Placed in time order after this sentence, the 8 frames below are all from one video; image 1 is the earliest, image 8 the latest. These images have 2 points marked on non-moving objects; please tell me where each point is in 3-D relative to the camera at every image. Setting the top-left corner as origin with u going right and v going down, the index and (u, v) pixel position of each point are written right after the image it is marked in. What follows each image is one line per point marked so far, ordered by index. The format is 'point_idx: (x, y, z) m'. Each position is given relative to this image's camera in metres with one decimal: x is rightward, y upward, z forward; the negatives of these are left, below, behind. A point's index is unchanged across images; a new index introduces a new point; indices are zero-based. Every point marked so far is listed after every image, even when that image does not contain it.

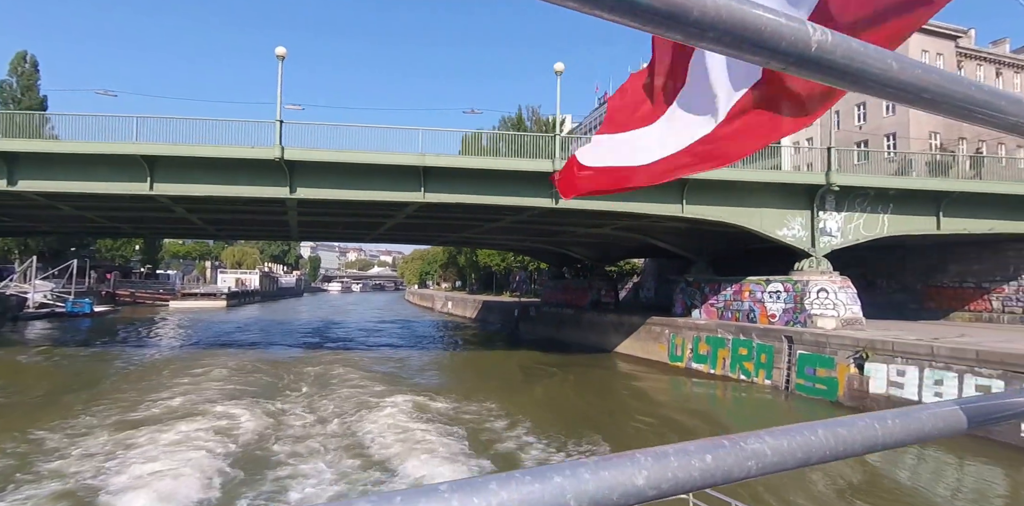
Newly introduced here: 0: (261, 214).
0: (-8.1, +1.2, +18.3) m
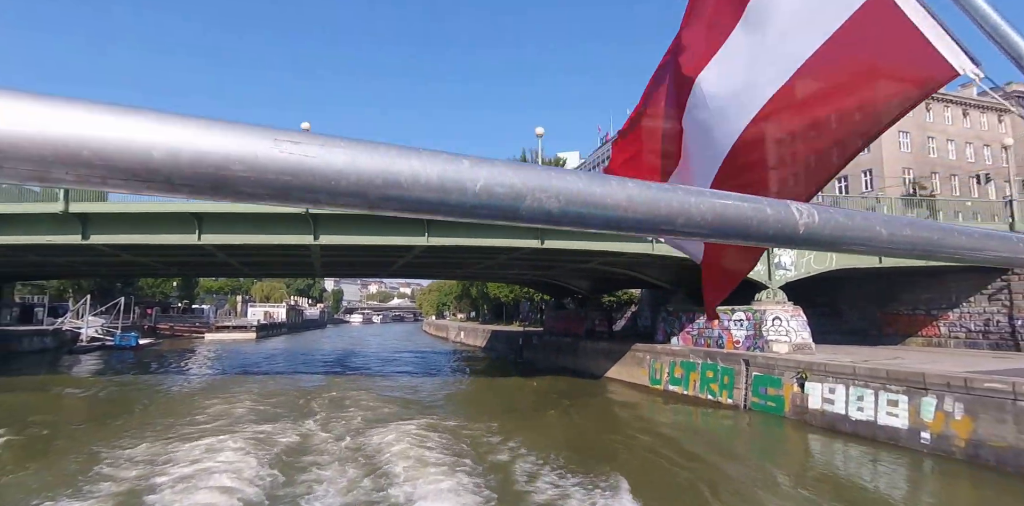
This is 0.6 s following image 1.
0: (-8.4, -0.1, +21.0) m
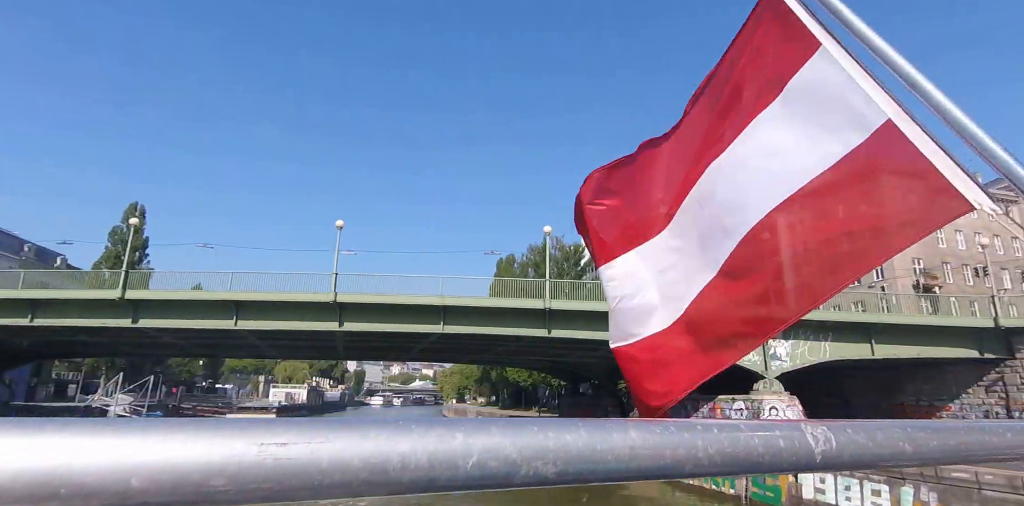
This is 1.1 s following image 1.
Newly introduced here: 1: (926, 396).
0: (-8.0, -3.5, +22.6) m
1: (+14.5, -5.0, +19.7) m
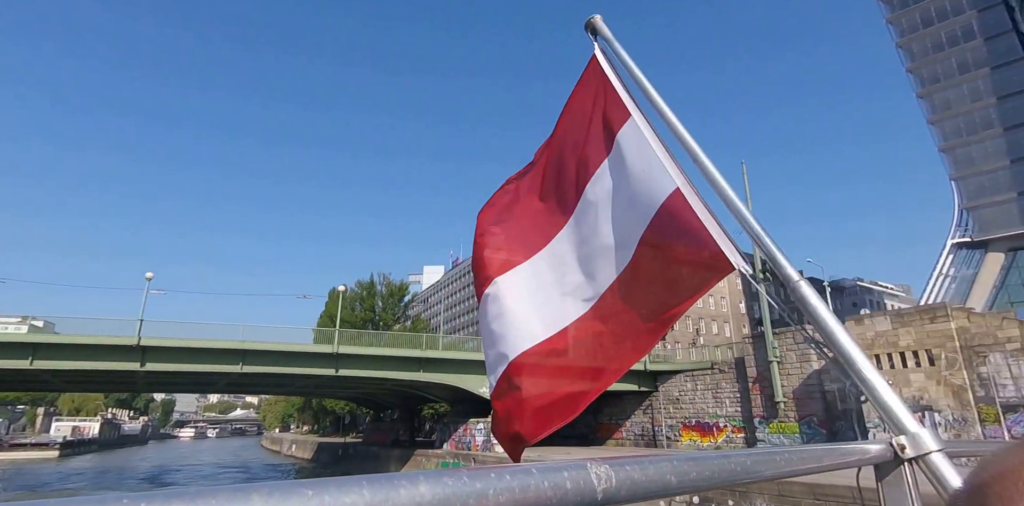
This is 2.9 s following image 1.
0: (-17.4, -5.4, +24.5) m
1: (+5.0, -8.0, +27.6) m
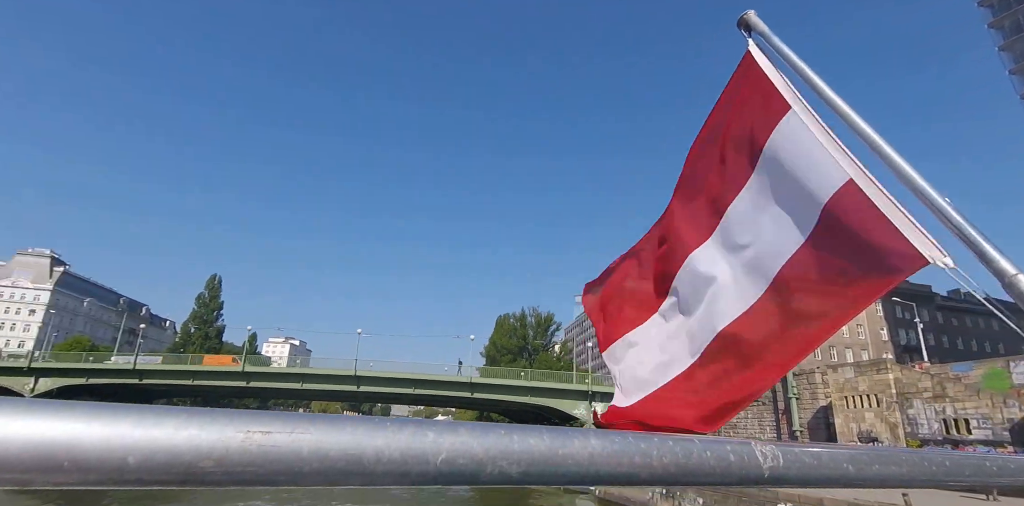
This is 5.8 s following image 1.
0: (-11.4, -9.5, +37.9) m
1: (+10.9, -11.0, +33.6) m
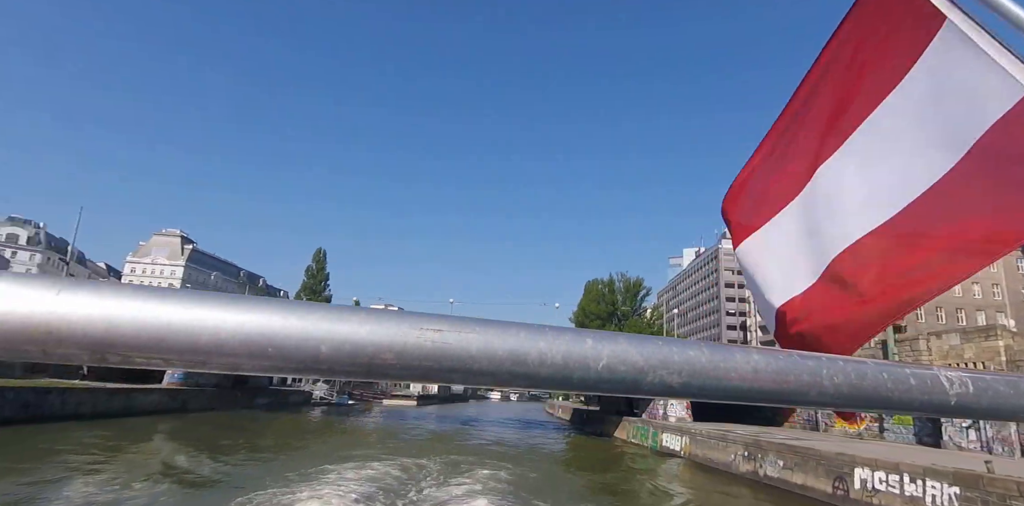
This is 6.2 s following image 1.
0: (-5.2, -7.6, +40.7) m
1: (+16.2, -8.8, +33.1) m
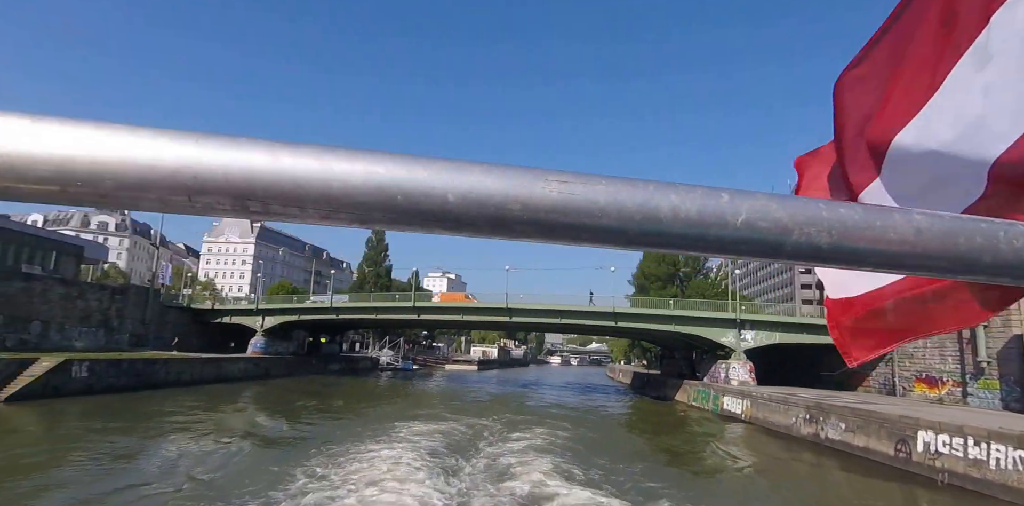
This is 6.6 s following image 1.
0: (-1.0, -5.4, +41.8) m
1: (+19.6, -6.4, +32.2) m
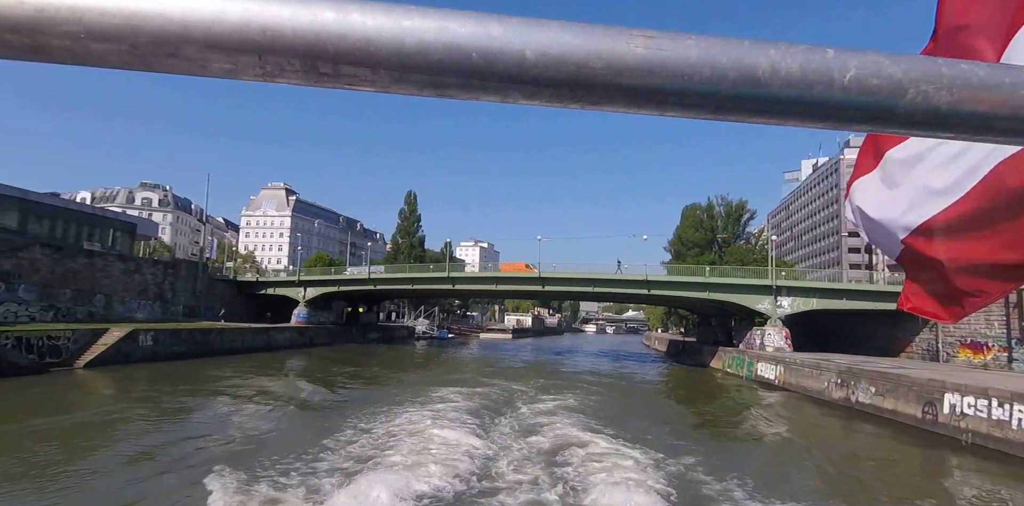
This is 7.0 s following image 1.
0: (+1.4, -3.1, +42.5) m
1: (+21.4, -4.4, +31.8) m
